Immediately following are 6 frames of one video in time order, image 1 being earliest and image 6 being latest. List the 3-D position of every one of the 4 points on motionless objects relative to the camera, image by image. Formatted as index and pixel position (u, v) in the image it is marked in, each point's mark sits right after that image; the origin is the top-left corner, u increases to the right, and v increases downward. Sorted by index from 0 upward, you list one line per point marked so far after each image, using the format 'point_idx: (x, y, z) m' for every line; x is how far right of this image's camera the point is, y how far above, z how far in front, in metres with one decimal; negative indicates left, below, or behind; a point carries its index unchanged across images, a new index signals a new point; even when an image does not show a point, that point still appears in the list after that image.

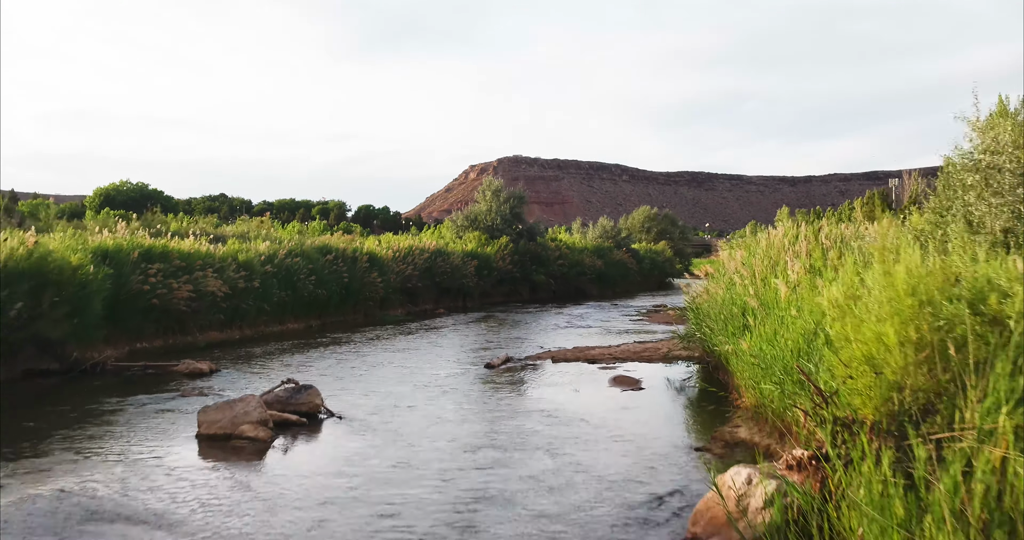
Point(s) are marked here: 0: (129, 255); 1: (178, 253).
0: (-7.9, +0.3, +17.2) m
1: (-7.6, +0.4, +19.0) m
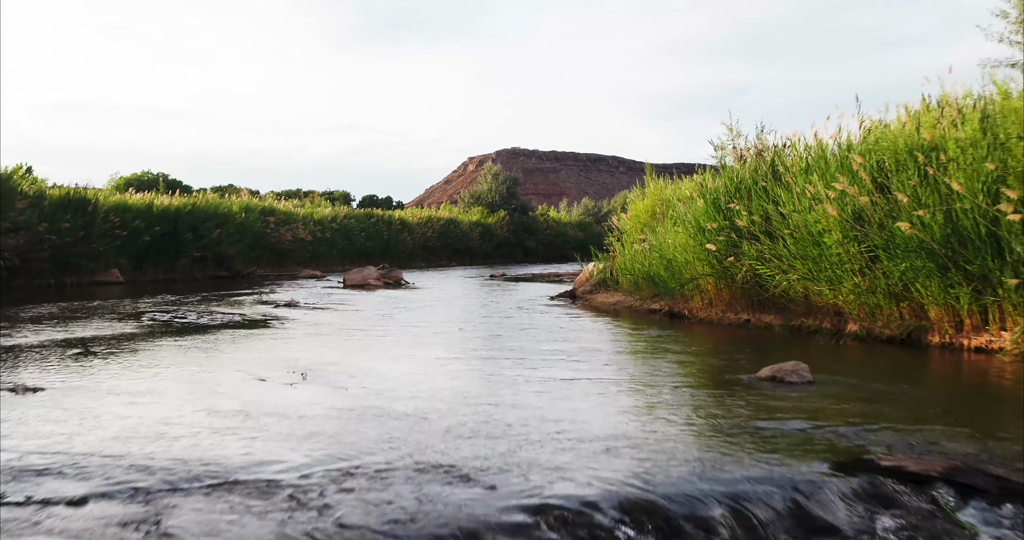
0: (-8.1, +1.9, +26.2) m
1: (-7.7, +2.0, +28.0) m
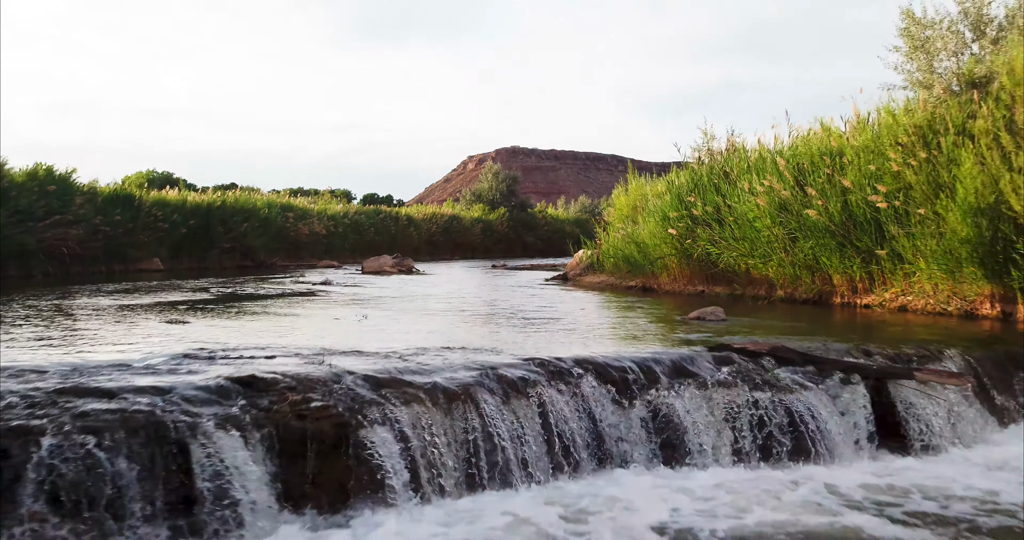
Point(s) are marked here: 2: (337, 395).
0: (-8.1, +2.2, +28.5) m
1: (-7.7, +2.3, +30.3) m
2: (-0.9, -0.6, +4.3) m
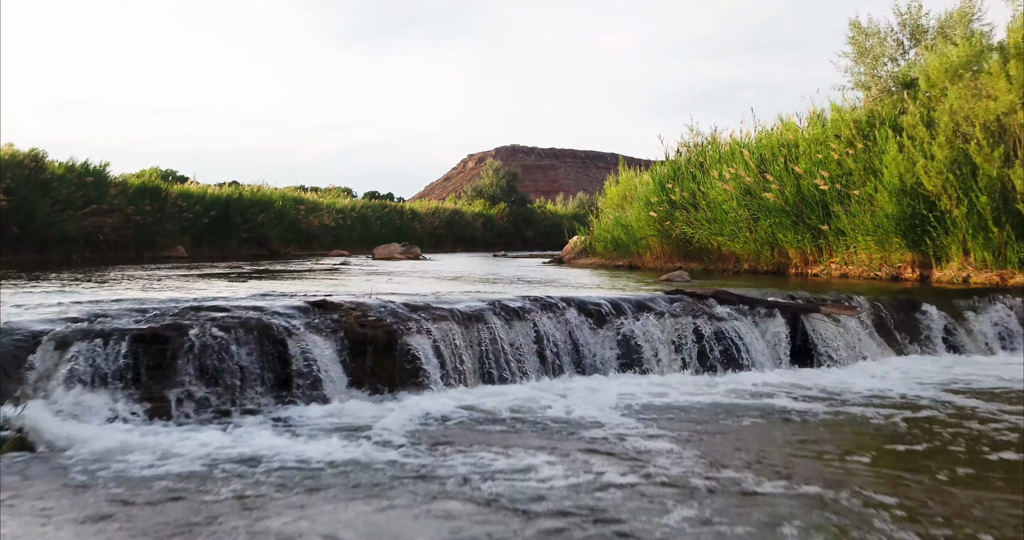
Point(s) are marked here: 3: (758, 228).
0: (-8.1, +2.6, +30.1) m
1: (-7.7, +2.7, +31.9) m
2: (-0.9, -0.3, +5.9) m
3: (+3.4, +0.6, +11.6) m
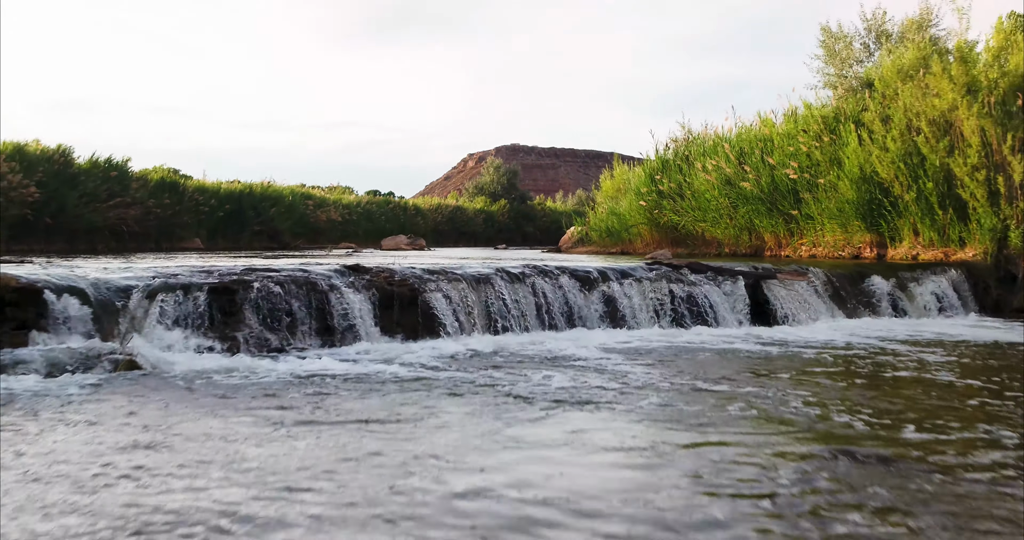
0: (-8.0, +2.9, +31.2) m
1: (-7.7, +2.9, +33.0) m
2: (-0.9, -0.1, +7.0) m
3: (+3.5, +0.9, +12.7) m
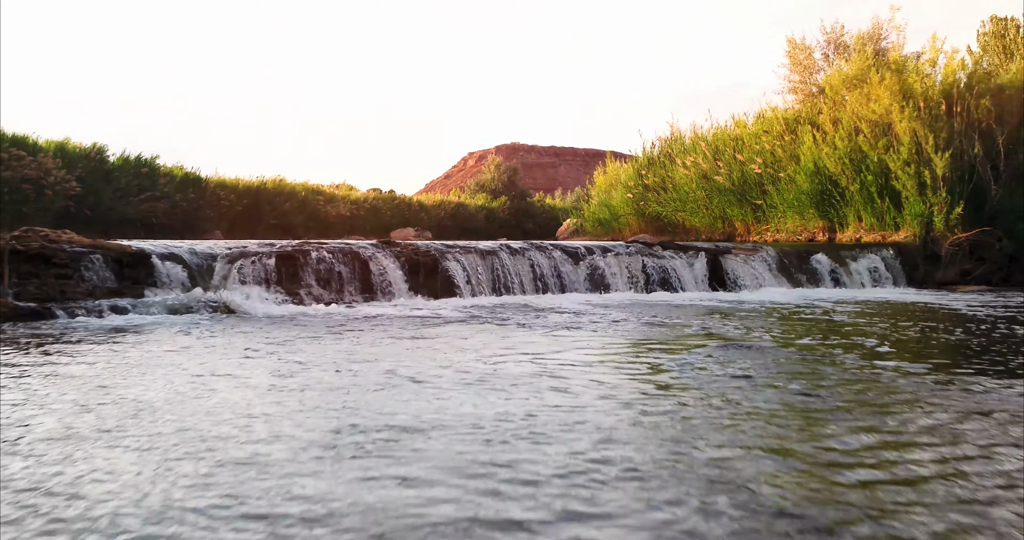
0: (-8.0, +3.2, +32.9) m
1: (-7.7, +3.3, +34.7) m
2: (-0.9, +0.2, +8.7) m
3: (+3.5, +1.1, +14.4) m
